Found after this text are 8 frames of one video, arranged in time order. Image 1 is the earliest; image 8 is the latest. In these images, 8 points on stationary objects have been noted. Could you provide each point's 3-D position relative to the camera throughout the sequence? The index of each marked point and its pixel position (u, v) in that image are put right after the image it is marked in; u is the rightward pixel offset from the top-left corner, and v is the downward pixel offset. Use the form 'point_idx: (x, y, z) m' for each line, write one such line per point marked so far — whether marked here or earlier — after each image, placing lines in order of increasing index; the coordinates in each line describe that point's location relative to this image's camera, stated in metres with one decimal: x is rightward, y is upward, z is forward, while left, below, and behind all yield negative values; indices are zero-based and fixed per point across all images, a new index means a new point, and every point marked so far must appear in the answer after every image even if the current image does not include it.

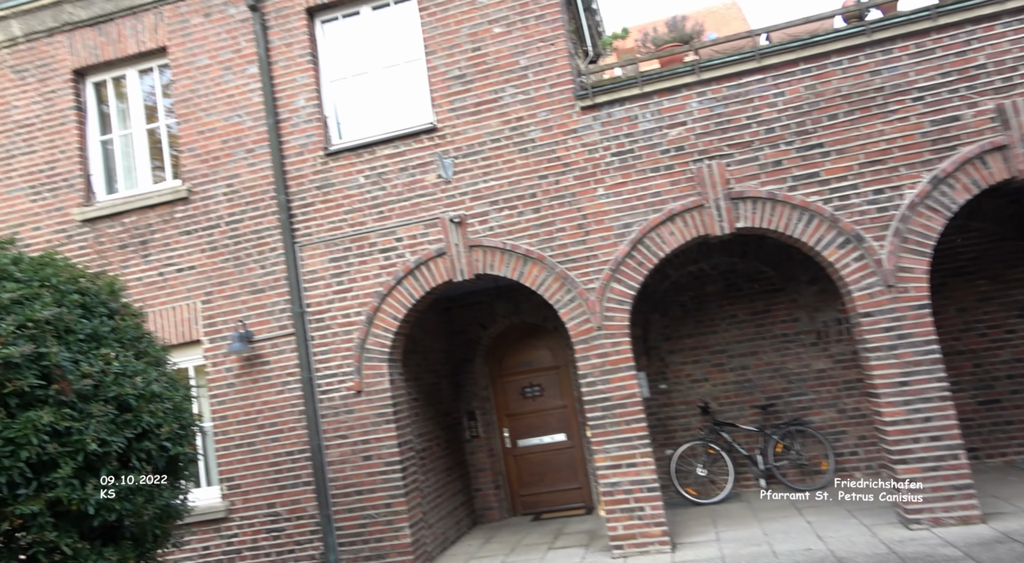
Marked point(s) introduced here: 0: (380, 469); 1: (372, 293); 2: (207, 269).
0: (-1.1, -1.7, +7.2) m
1: (-1.3, -0.1, +7.4) m
2: (-2.9, +0.1, +7.6) m
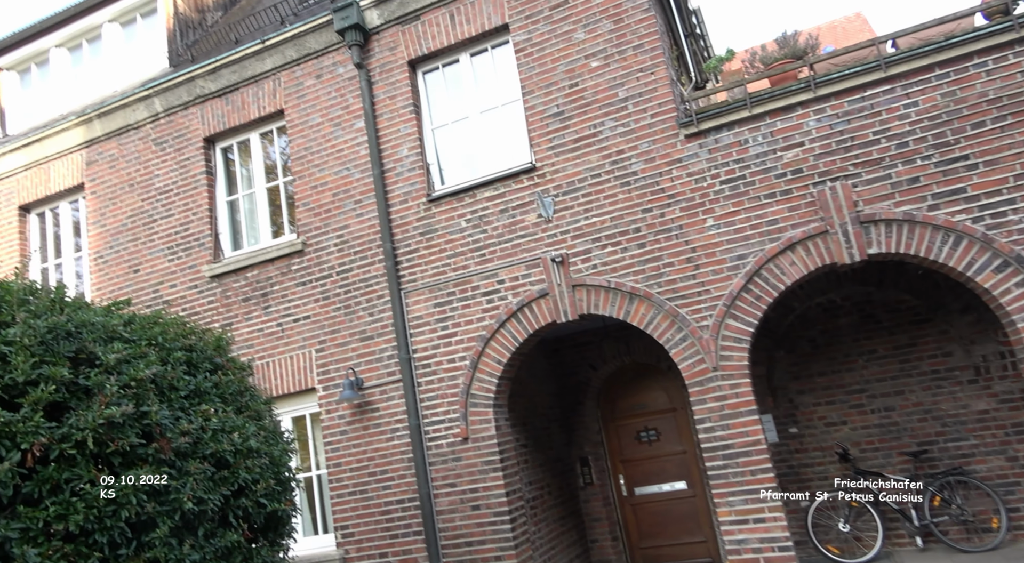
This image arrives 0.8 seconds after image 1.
0: (-0.2, -2.1, +7.1) m
1: (-0.3, -0.5, +7.4) m
2: (-1.9, -0.4, +7.9) m
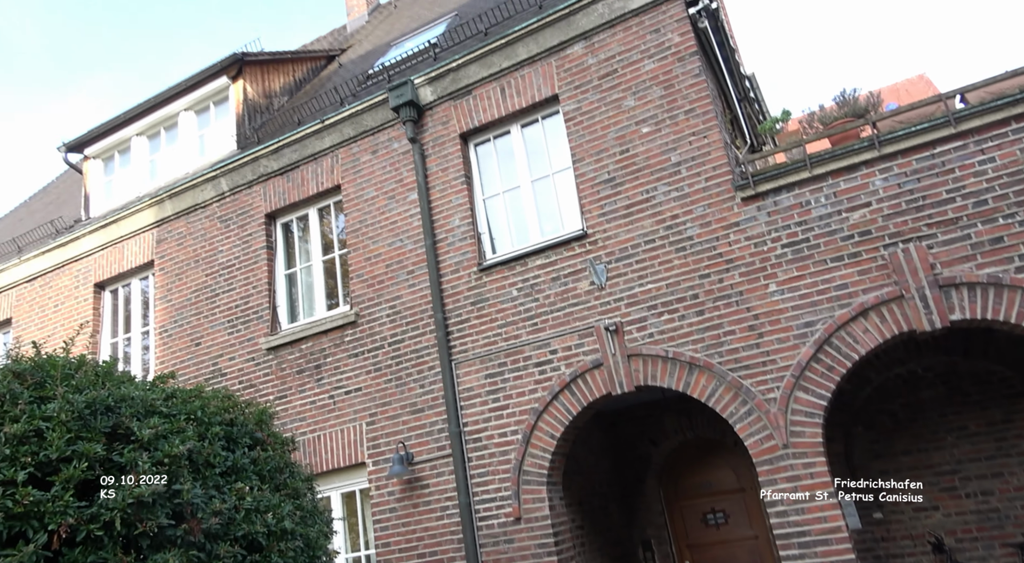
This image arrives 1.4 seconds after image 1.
0: (+0.3, -2.7, +6.6) m
1: (+0.2, -1.2, +7.1) m
2: (-1.4, -1.1, +7.8) m
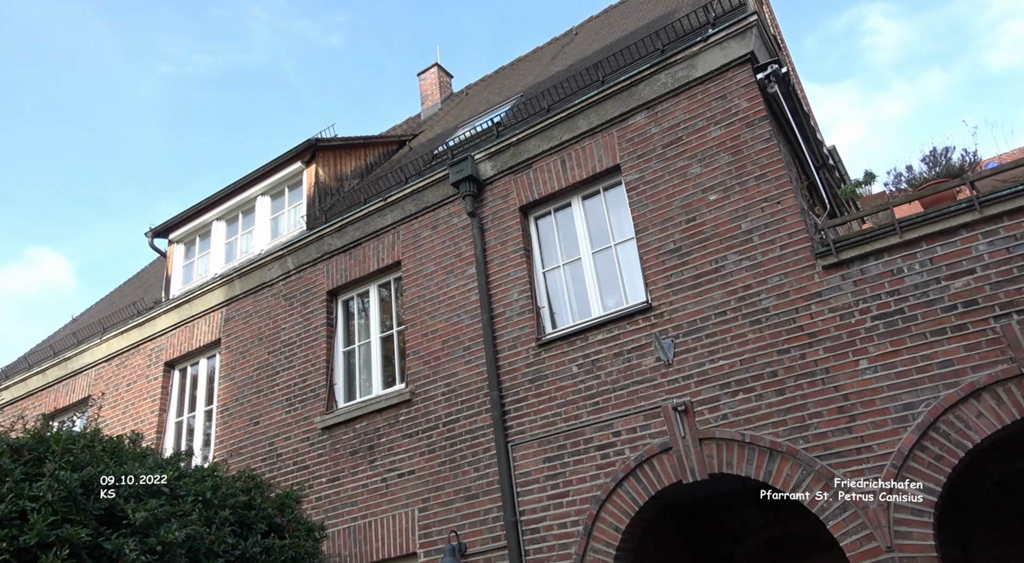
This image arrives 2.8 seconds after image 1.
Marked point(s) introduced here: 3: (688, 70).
0: (+0.7, -3.3, +5.8) m
1: (+0.7, -1.8, +6.5) m
2: (-0.8, -1.8, +7.4) m
3: (+1.6, +2.0, +7.4) m
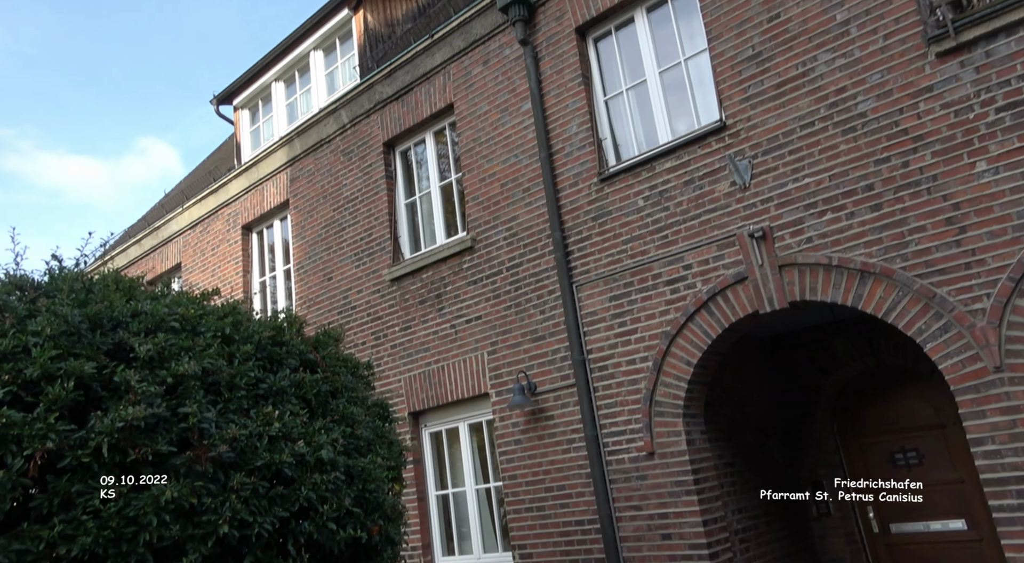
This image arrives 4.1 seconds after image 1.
0: (+1.2, -2.0, +5.9) m
1: (+1.2, -0.4, +6.2) m
2: (-0.2, -0.3, +7.3) m
3: (+2.0, +3.5, +6.4) m
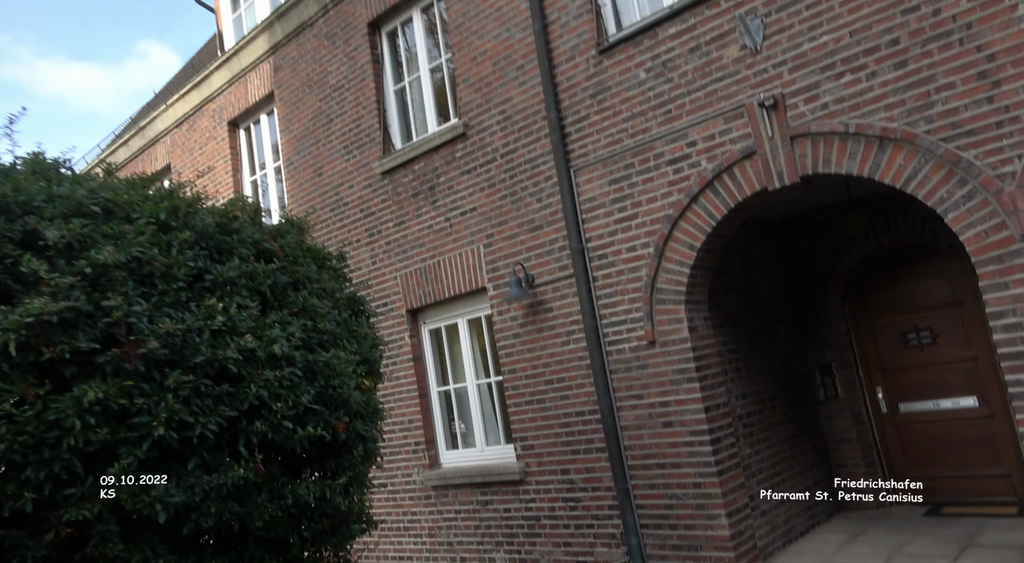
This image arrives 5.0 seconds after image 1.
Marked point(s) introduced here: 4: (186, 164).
0: (+1.2, -1.1, +5.7) m
1: (+1.1, +0.5, +5.9) m
2: (-0.2, +0.6, +6.9) m
3: (+1.8, +4.4, +5.5) m
4: (-4.3, +1.5, +10.5) m
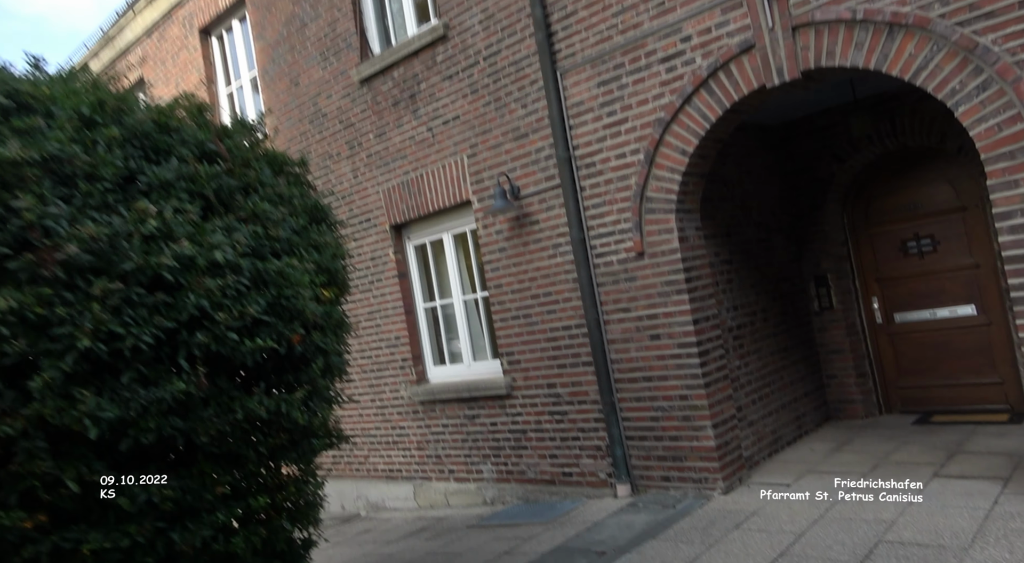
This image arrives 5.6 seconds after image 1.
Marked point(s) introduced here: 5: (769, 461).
0: (+1.1, -0.5, +5.5) m
1: (+1.0, +1.1, +5.5) m
2: (-0.4, +1.4, +6.6) m
3: (+1.6, +5.0, +4.7) m
4: (-4.5, +2.6, +10.1) m
5: (+1.9, -1.3, +5.9) m
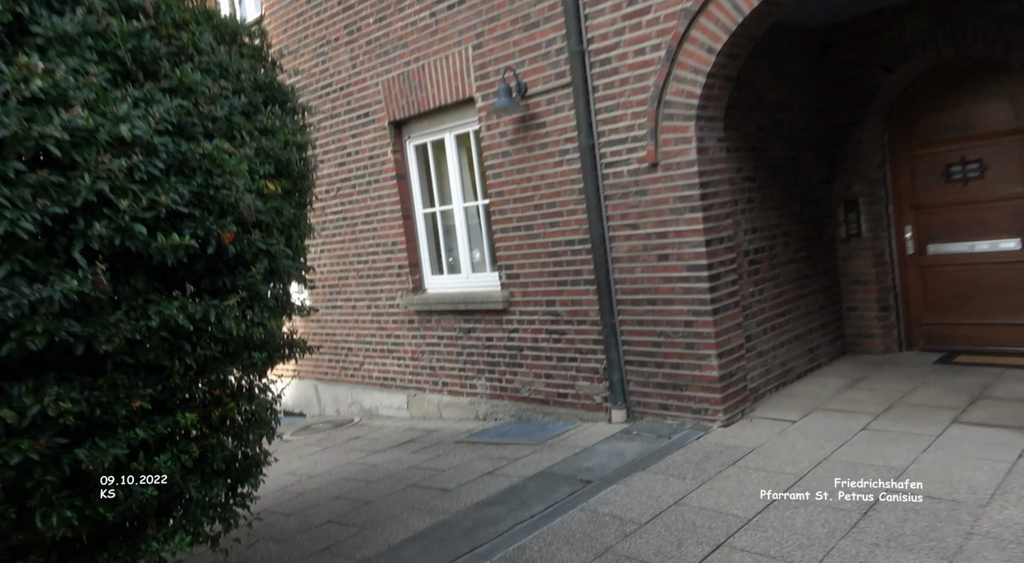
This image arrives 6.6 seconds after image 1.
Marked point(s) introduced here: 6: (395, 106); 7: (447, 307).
0: (+1.1, 0.0, +5.0) m
1: (+1.0, +1.7, +4.9) m
2: (-0.3, +2.1, +6.0) m
3: (+1.8, +5.4, +3.7) m
4: (-4.2, +3.9, +9.4) m
5: (+1.8, -0.8, +5.5) m
6: (-1.0, +1.5, +6.7) m
7: (-0.6, -0.2, +6.7) m
